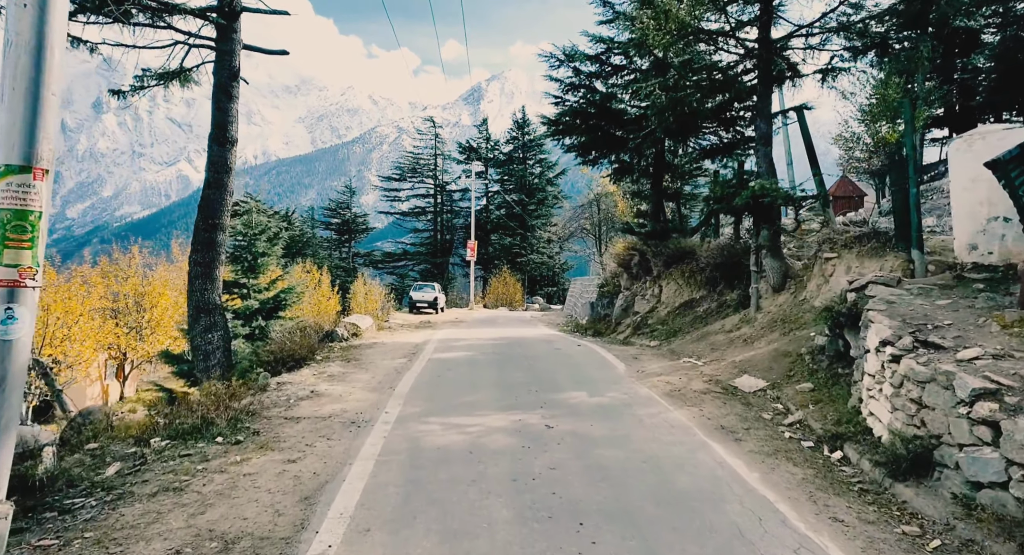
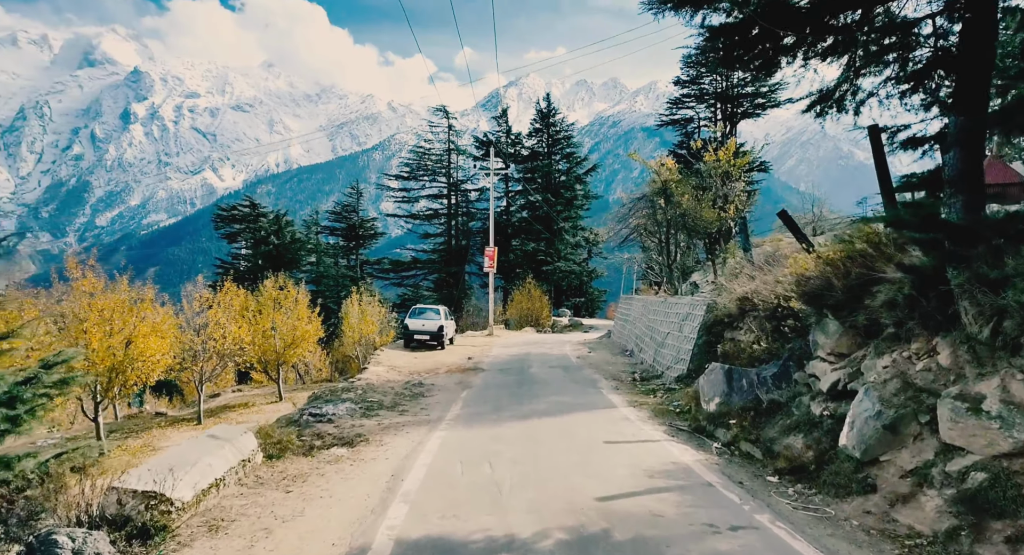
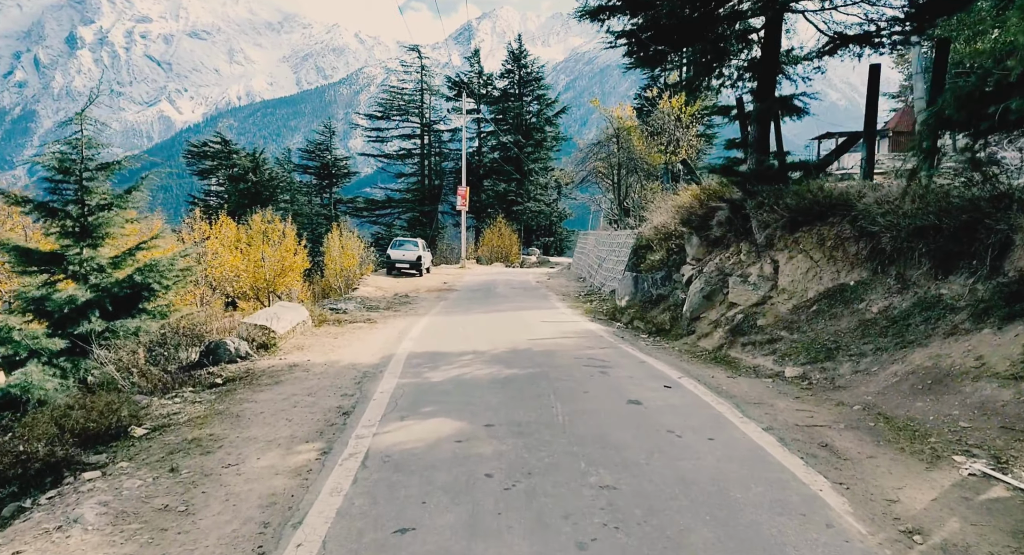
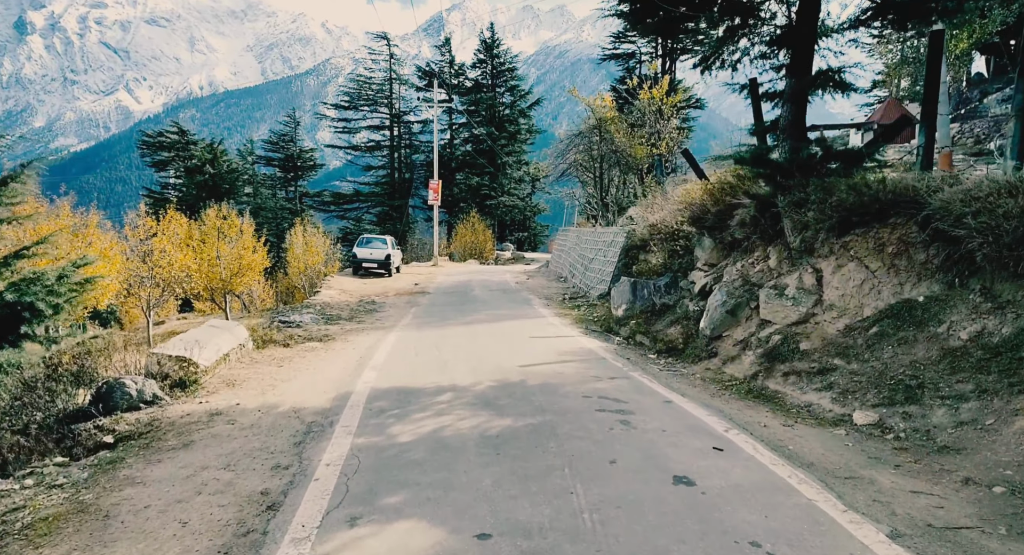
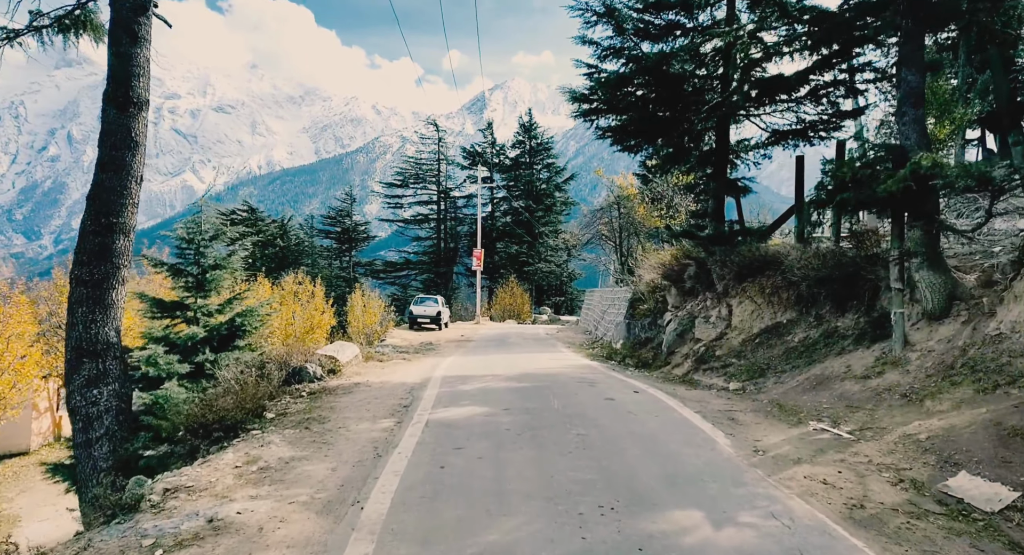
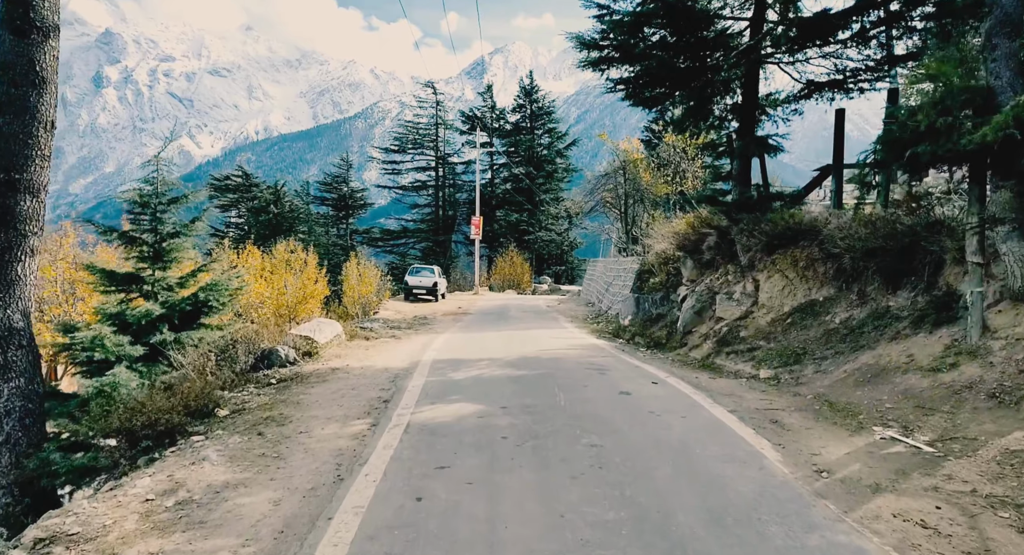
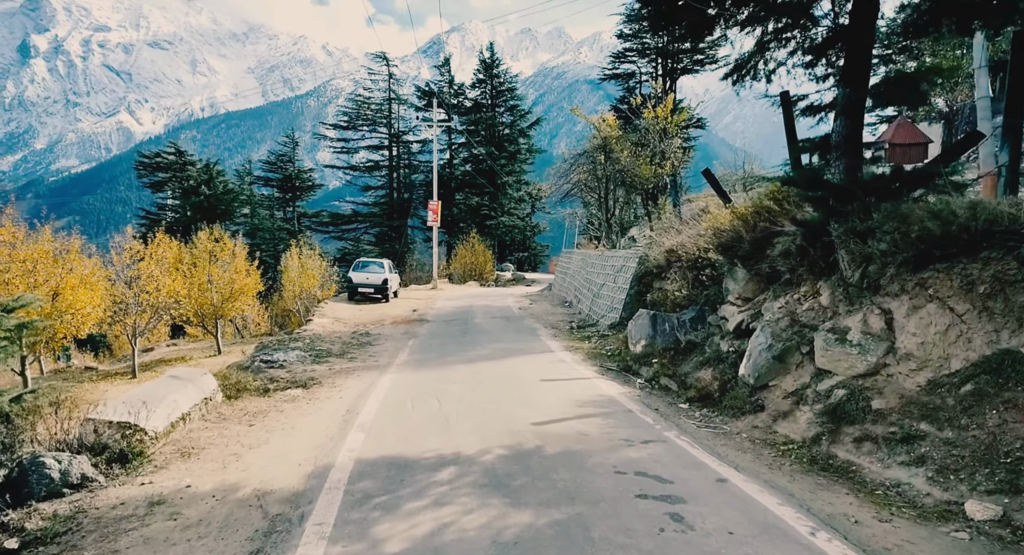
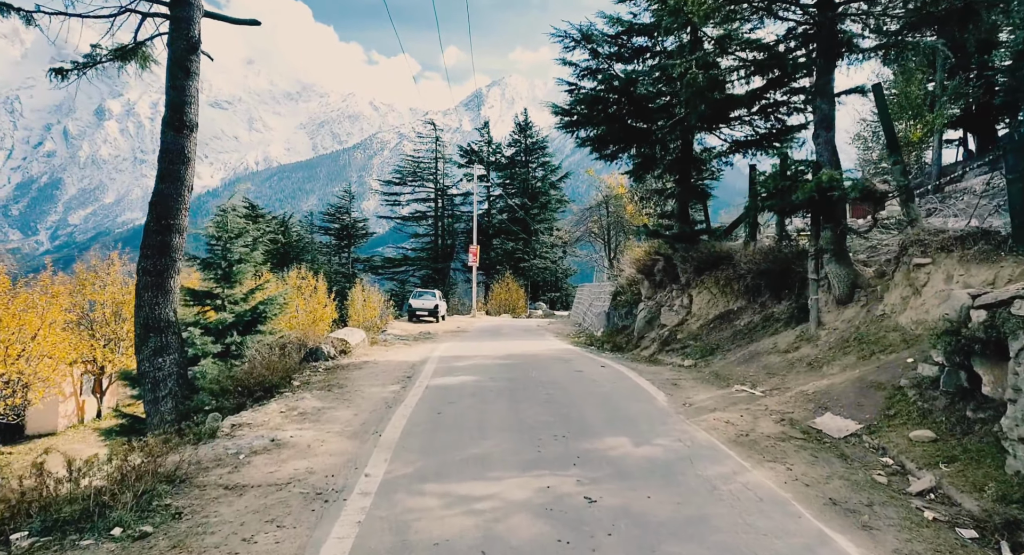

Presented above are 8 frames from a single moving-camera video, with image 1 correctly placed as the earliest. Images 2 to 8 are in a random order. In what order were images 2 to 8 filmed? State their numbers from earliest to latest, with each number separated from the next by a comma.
8, 5, 6, 3, 4, 7, 2
